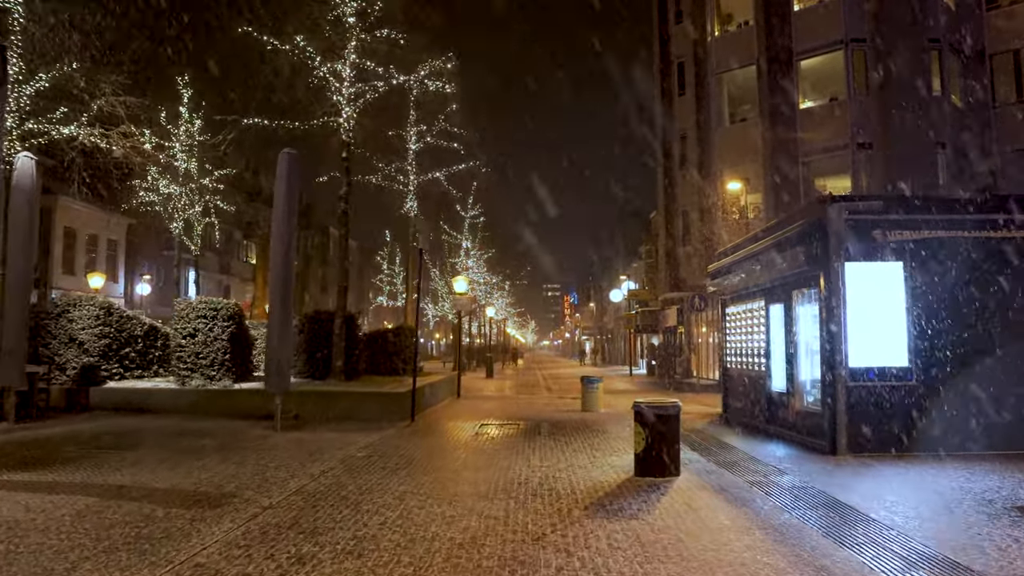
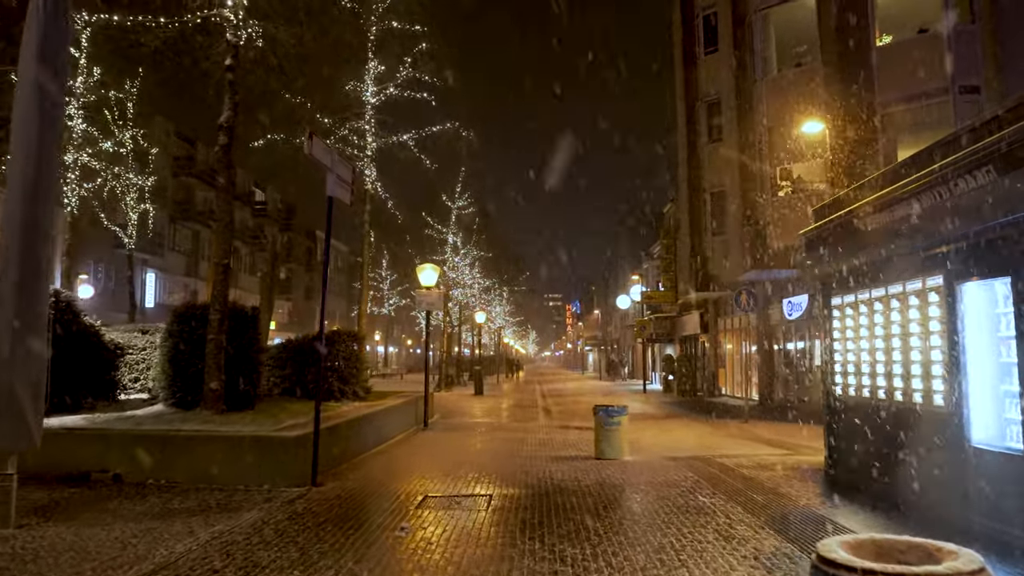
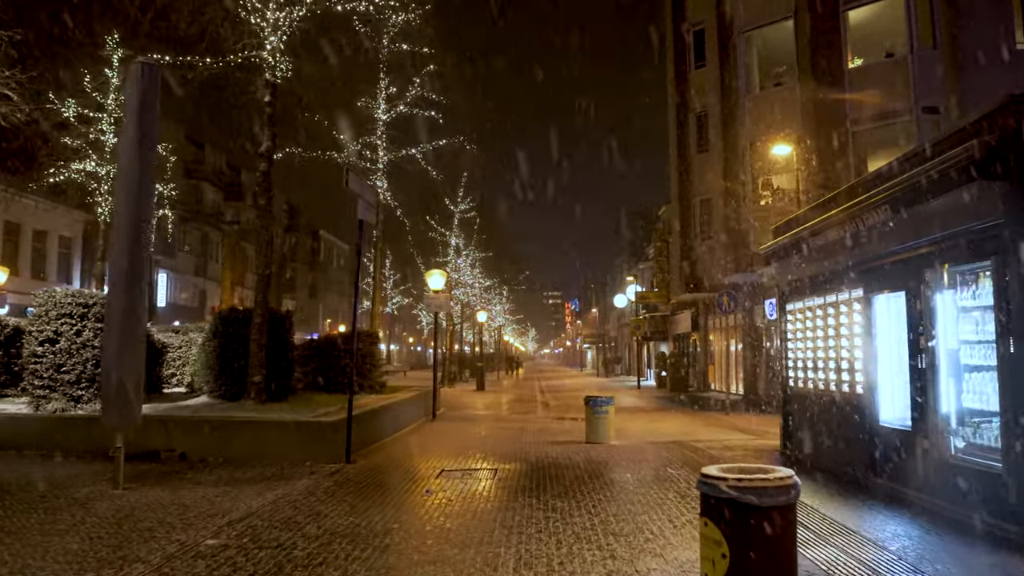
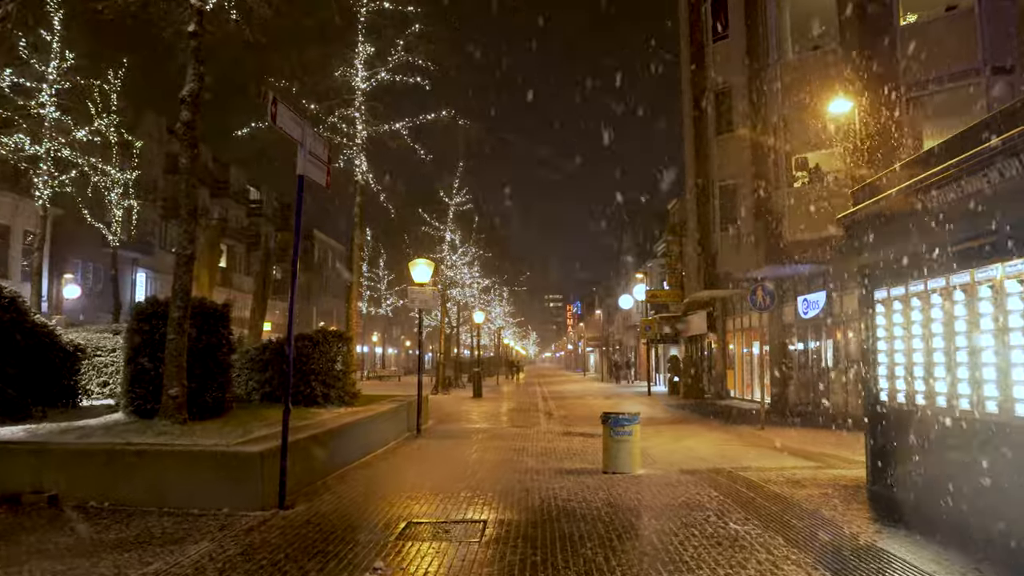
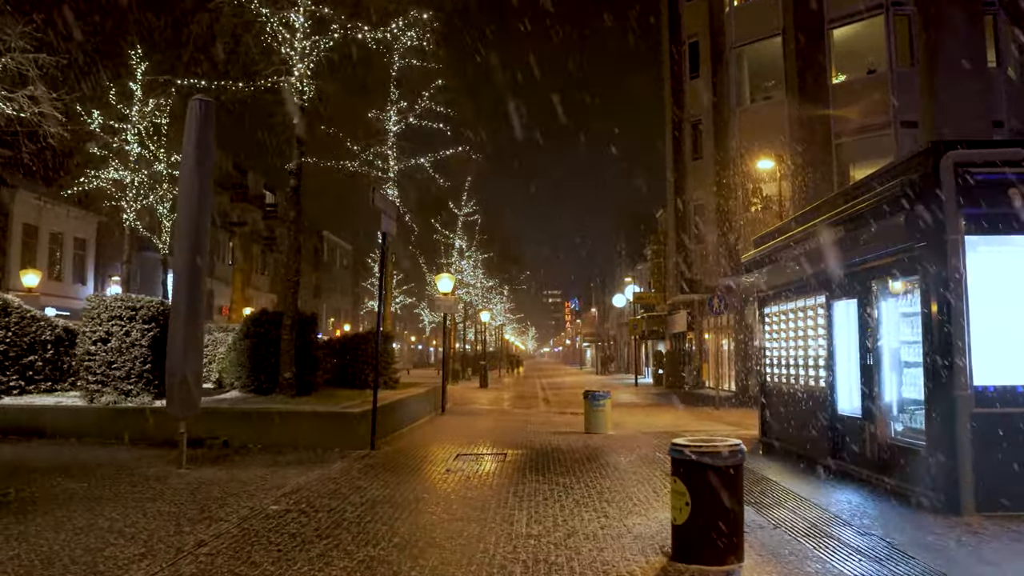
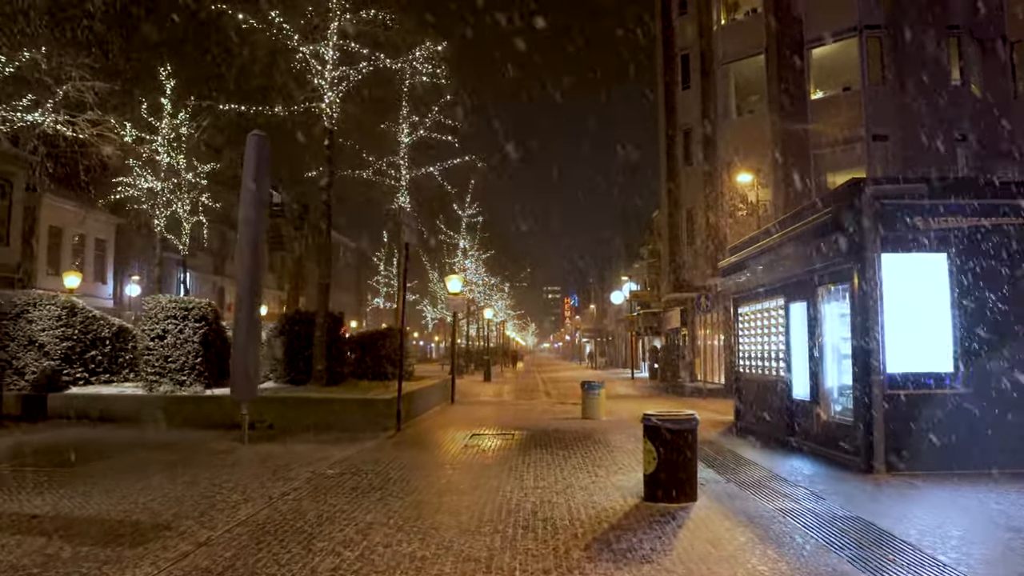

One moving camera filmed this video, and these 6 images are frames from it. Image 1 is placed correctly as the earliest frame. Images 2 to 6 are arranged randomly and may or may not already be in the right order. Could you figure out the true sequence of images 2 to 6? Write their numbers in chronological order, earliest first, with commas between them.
6, 5, 3, 2, 4
